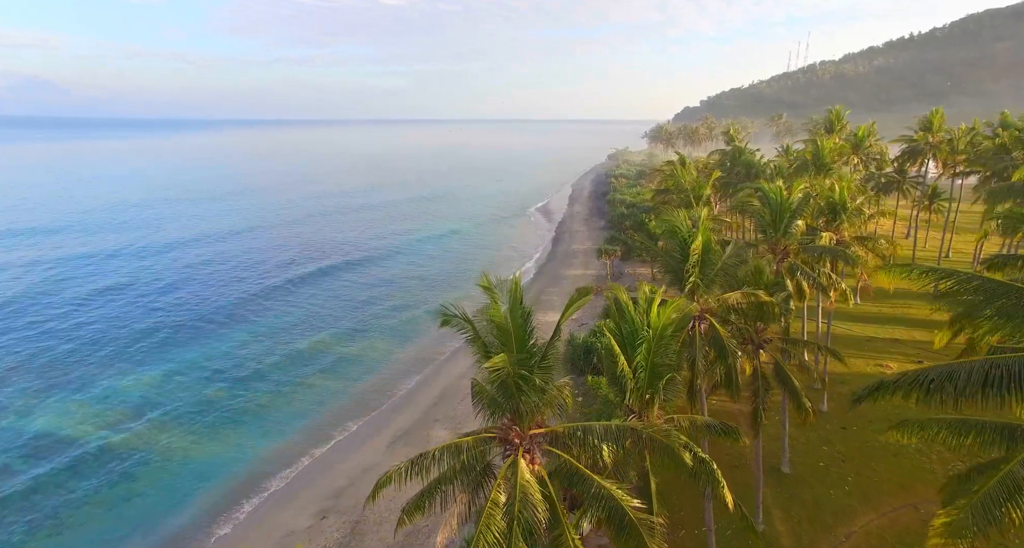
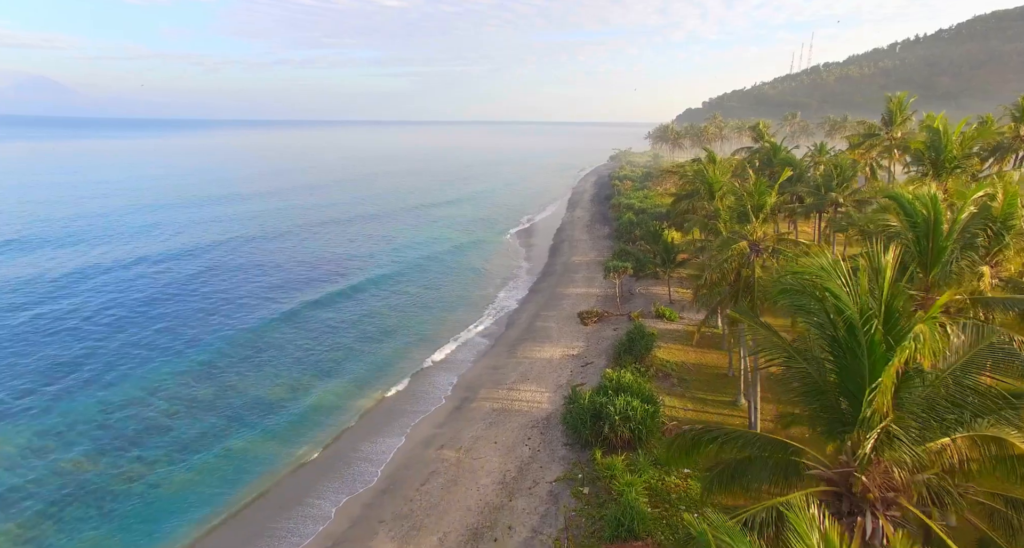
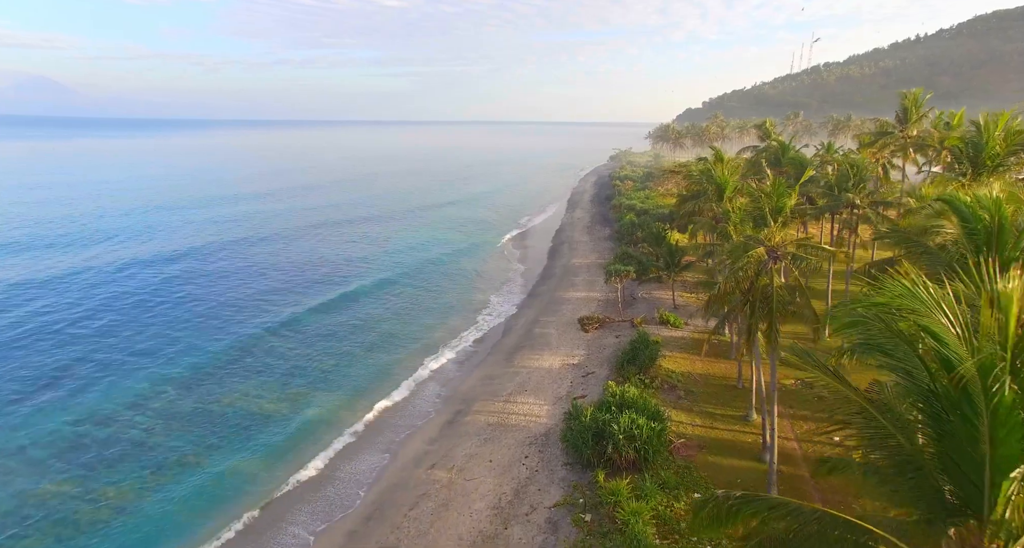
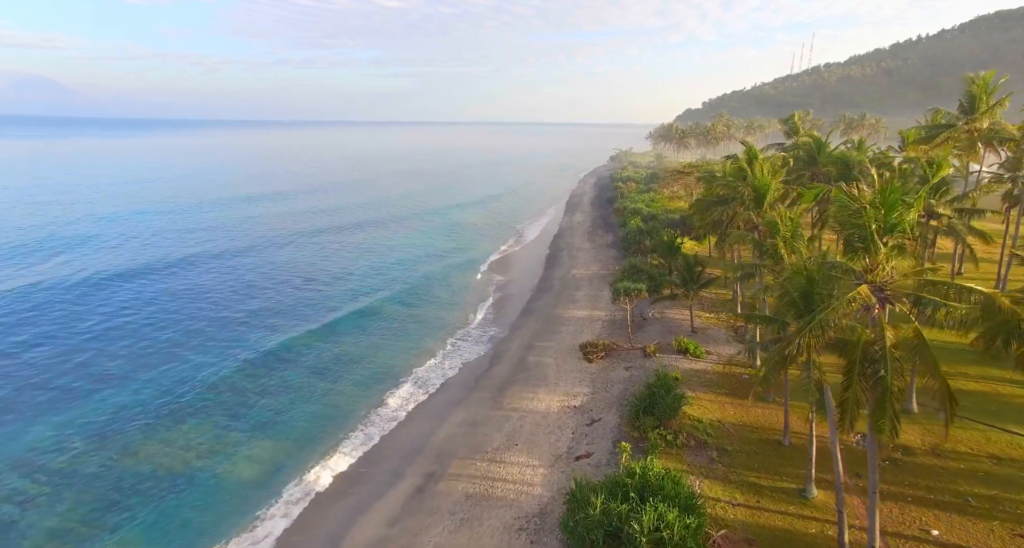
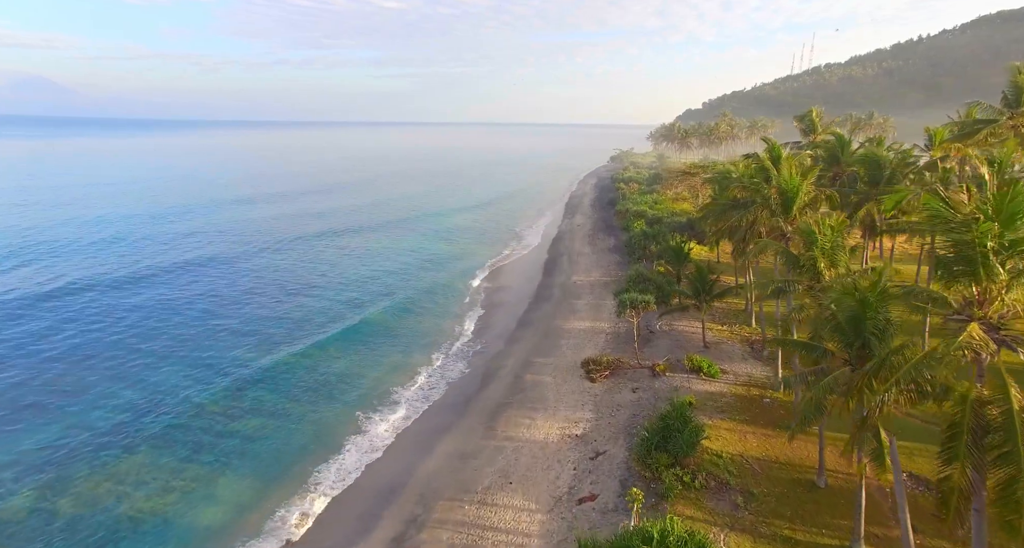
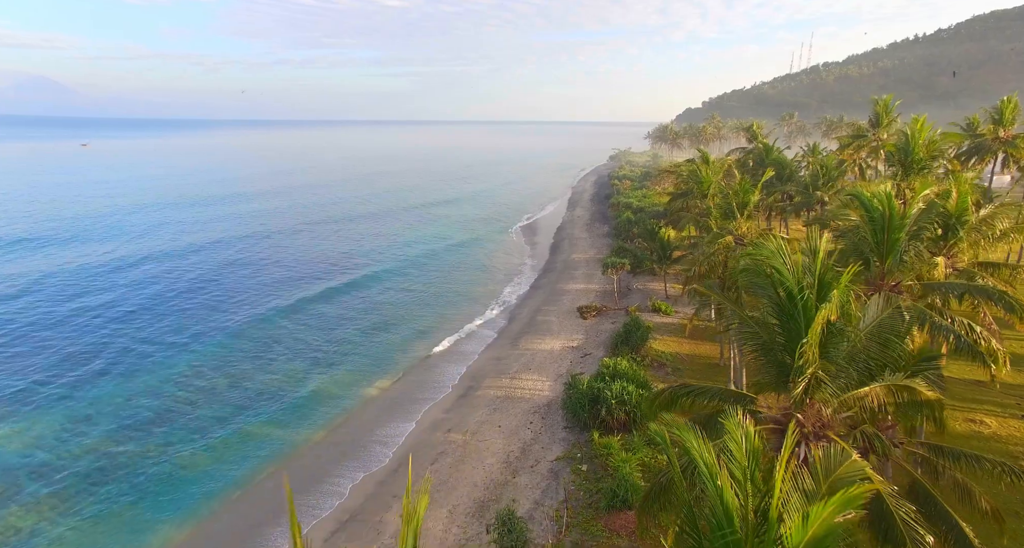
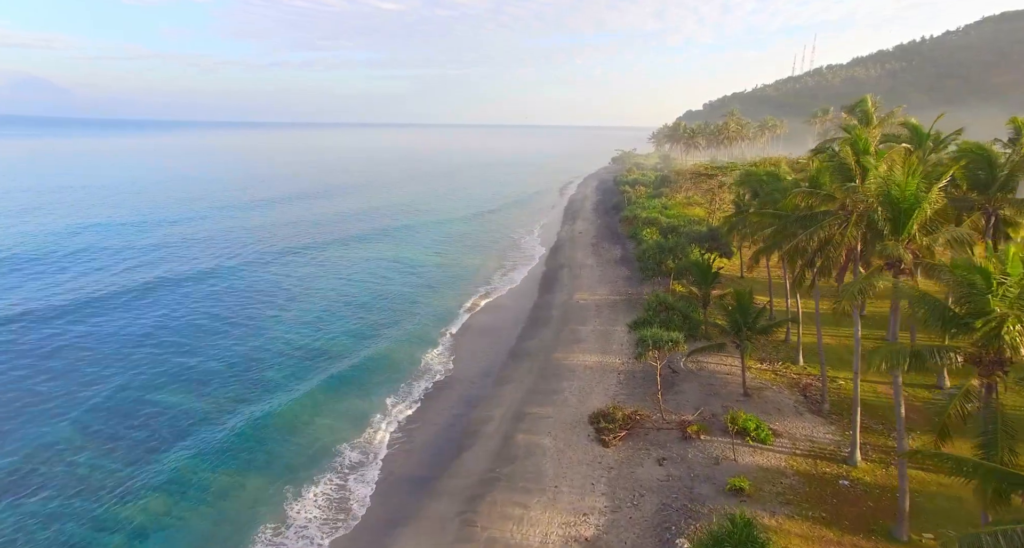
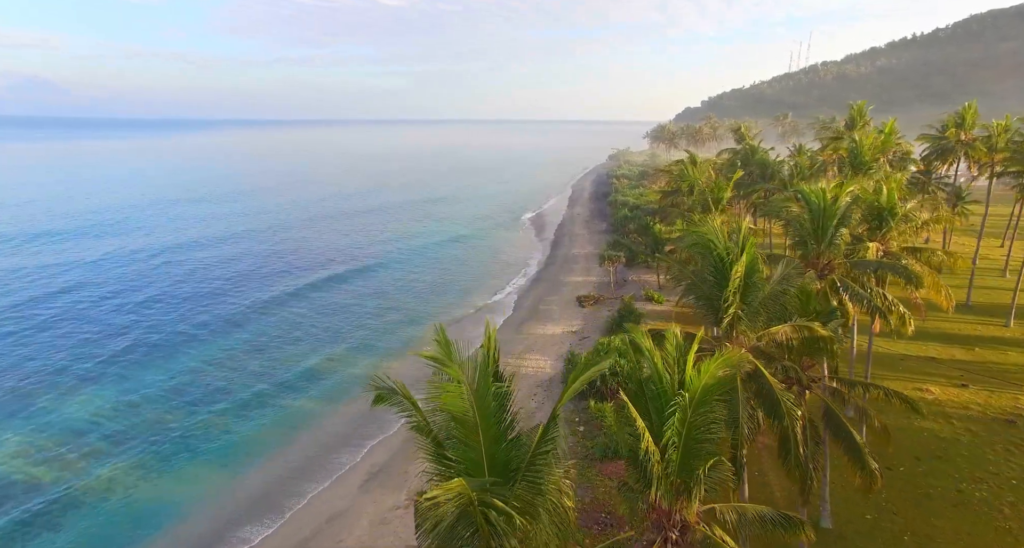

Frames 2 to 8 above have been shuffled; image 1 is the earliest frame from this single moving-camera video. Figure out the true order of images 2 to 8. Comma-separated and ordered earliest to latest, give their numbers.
8, 6, 2, 3, 4, 5, 7
